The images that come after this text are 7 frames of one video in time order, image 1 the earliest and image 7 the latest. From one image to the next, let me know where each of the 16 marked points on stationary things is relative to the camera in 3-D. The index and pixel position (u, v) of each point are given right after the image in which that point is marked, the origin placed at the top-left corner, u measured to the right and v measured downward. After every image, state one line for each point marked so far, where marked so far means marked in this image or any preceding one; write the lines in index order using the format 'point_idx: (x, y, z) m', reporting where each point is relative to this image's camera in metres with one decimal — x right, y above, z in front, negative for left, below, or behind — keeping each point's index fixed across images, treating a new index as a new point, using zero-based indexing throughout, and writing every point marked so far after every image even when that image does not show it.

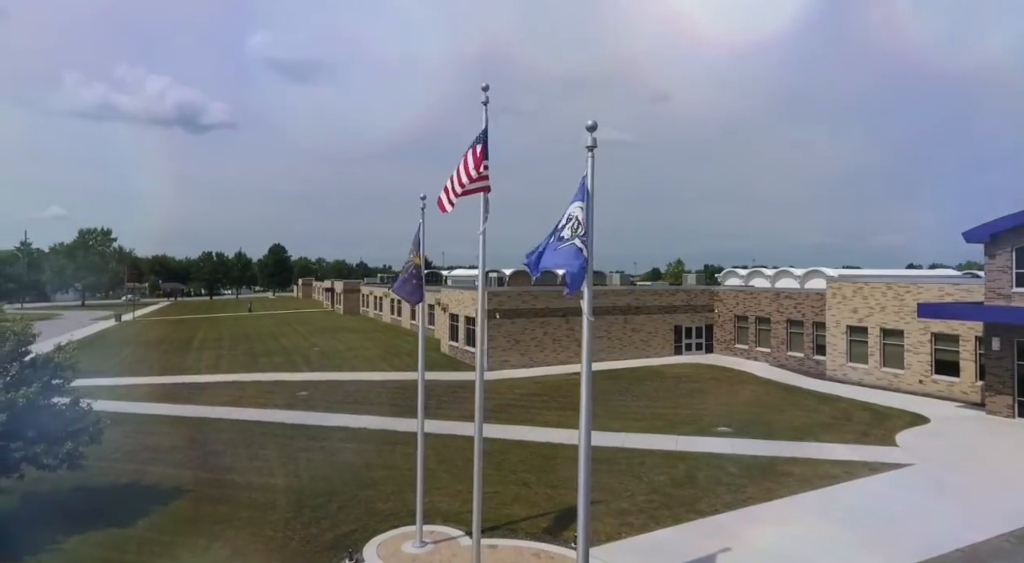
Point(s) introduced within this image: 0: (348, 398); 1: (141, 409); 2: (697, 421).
0: (-4.9, -3.4, +19.5) m
1: (-10.1, -3.5, +18.1) m
2: (+5.1, -3.8, +18.3) m
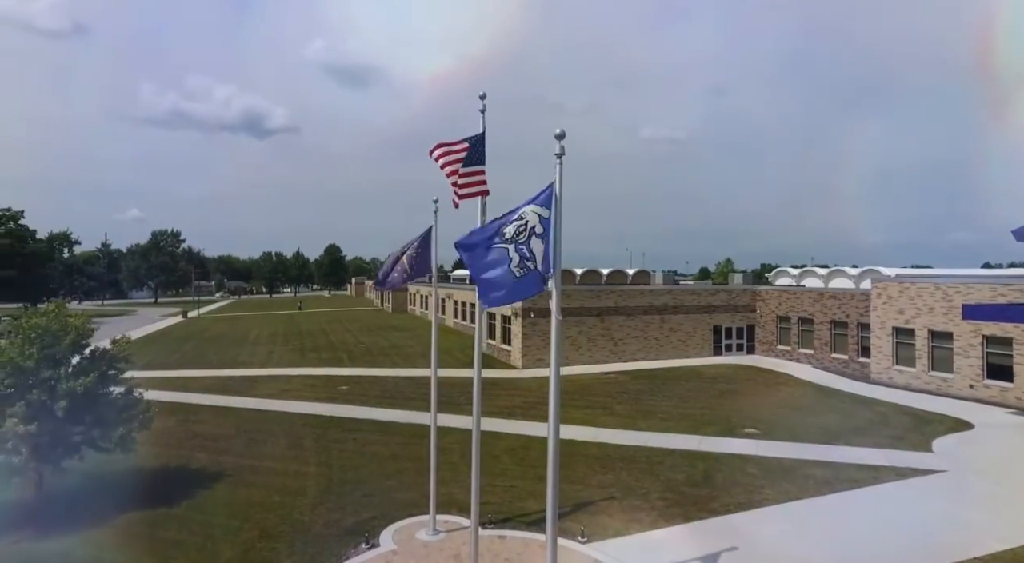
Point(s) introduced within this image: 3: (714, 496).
0: (-4.0, -3.4, +20.4) m
1: (-9.3, -3.5, +19.5) m
2: (+5.8, -3.8, +18.2) m
3: (+4.2, -4.5, +13.9) m
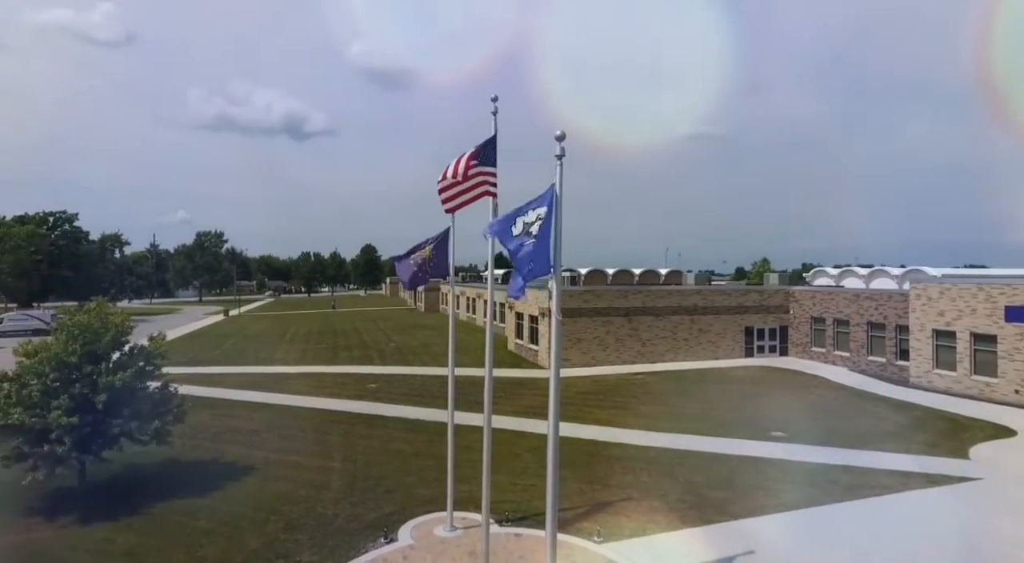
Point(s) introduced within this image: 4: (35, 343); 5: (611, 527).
0: (-3.2, -3.4, +20.7) m
1: (-8.5, -3.5, +20.2) m
2: (+6.5, -3.8, +18.0) m
3: (+4.6, -4.5, +13.8) m
4: (-10.0, -1.3, +13.9) m
5: (+1.9, -4.7, +12.8) m
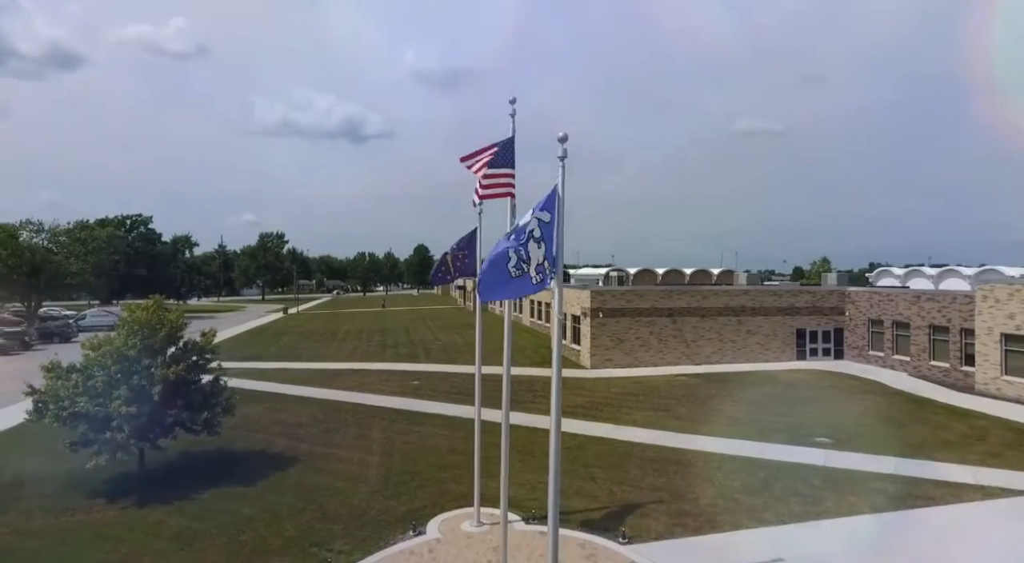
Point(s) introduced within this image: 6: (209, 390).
0: (-1.9, -3.4, +21.1) m
1: (-7.3, -3.4, +21.1) m
2: (+7.4, -3.9, +17.4) m
3: (+5.2, -4.5, +13.4) m
4: (-9.3, -1.2, +15.0) m
5: (+2.4, -4.7, +12.7) m
6: (-7.2, -2.6, +15.9) m
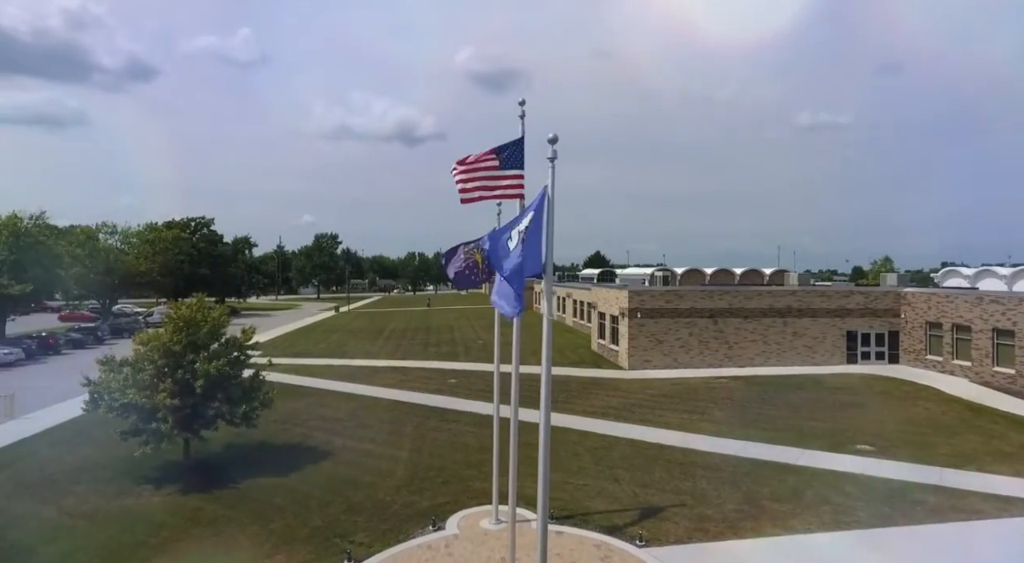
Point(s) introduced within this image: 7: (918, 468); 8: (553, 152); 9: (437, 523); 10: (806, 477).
0: (-0.7, -3.4, +21.3) m
1: (-6.1, -3.4, +21.8) m
2: (+8.2, -3.9, +16.8) m
3: (+5.5, -4.5, +13.0) m
4: (-8.7, -1.2, +15.9) m
5: (+2.7, -4.7, +12.6) m
6: (-6.5, -2.6, +16.6) m
7: (+8.9, -4.1, +14.6) m
8: (+0.5, +1.5, +7.8) m
9: (-1.5, -4.8, +13.2) m
10: (+6.4, -4.3, +14.4) m
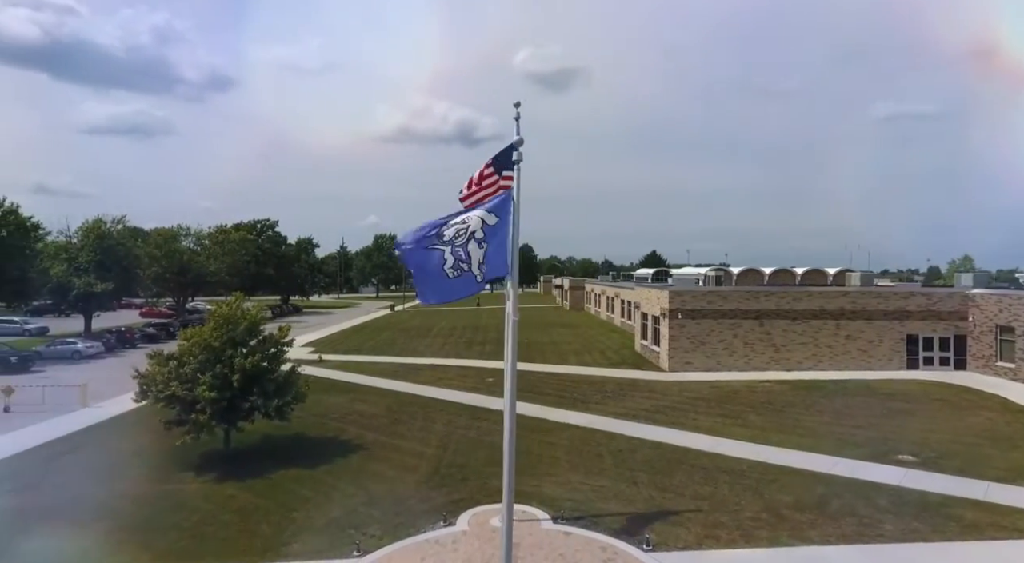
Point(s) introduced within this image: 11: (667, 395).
0: (+0.4, -3.4, +21.4) m
1: (-4.9, -3.4, +22.5) m
2: (+8.7, -3.9, +15.8) m
3: (+5.7, -4.5, +12.4) m
4: (-8.1, -1.2, +16.9) m
5: (+2.8, -4.7, +12.3) m
6: (-5.9, -2.6, +17.3) m
7: (+9.2, -4.1, +13.6) m
8: (+0.1, +1.5, +7.8) m
9: (-1.3, -4.8, +13.4) m
10: (+6.7, -4.3, +13.7) m
11: (+4.7, -3.4, +19.9) m
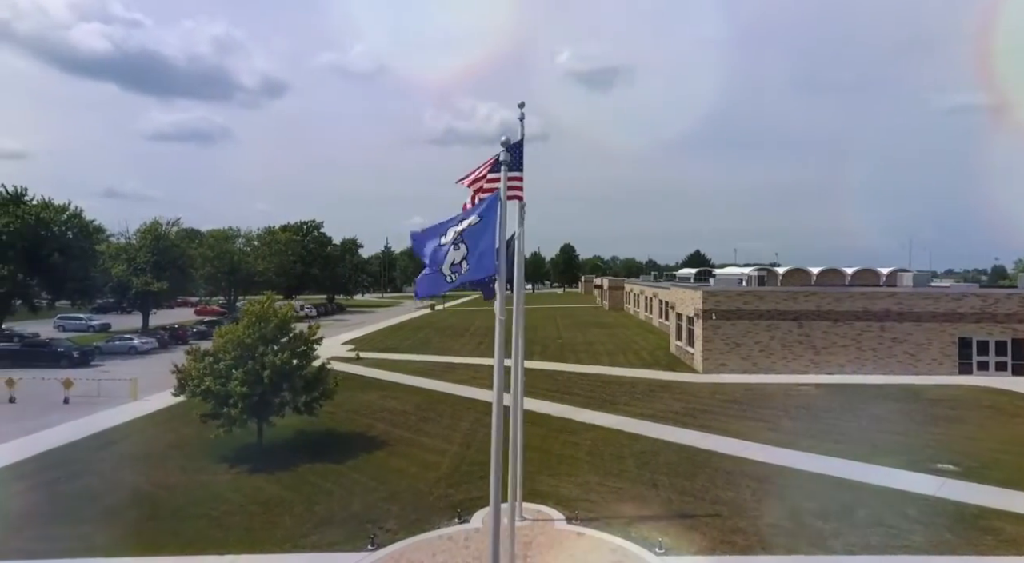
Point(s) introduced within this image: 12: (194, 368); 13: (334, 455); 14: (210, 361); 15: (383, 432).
0: (+1.4, -3.4, +21.2) m
1: (-3.8, -3.4, +22.8) m
2: (+9.2, -3.9, +15.0) m
3: (+5.9, -4.5, +11.8) m
4: (-7.5, -1.1, +17.5) m
5: (+3.0, -4.7, +12.0) m
6: (-5.3, -2.5, +17.8) m
7: (+9.5, -4.1, +12.7) m
8: (-0.1, +1.6, +7.8) m
9: (-1.0, -4.7, +13.4) m
10: (+7.0, -4.2, +13.1) m
11: (+5.5, -3.4, +19.5) m
12: (-8.1, -2.2, +16.9) m
13: (-4.5, -4.4, +17.0) m
14: (-7.7, -2.0, +17.0) m
15: (-3.5, -4.1, +18.3) m
